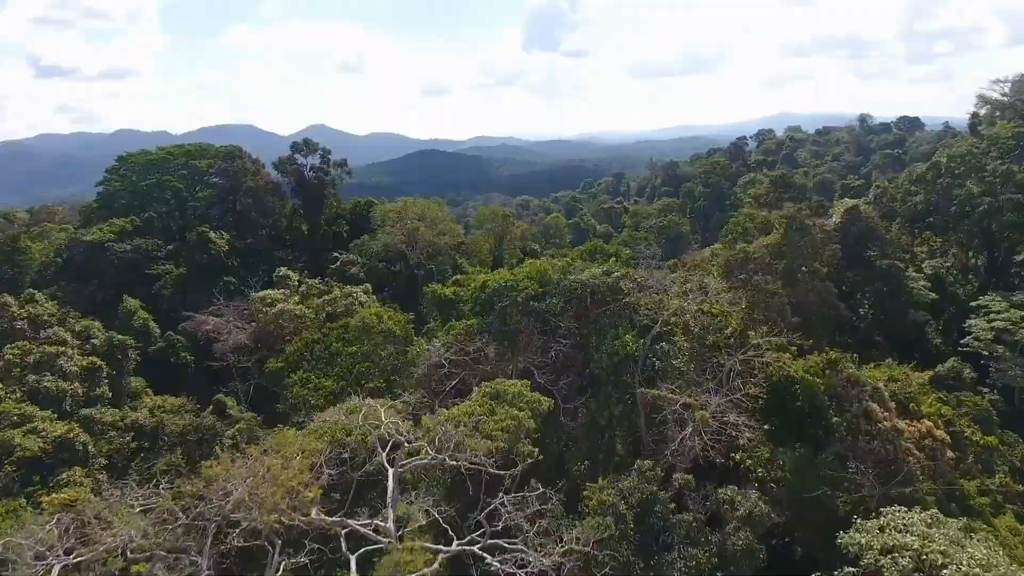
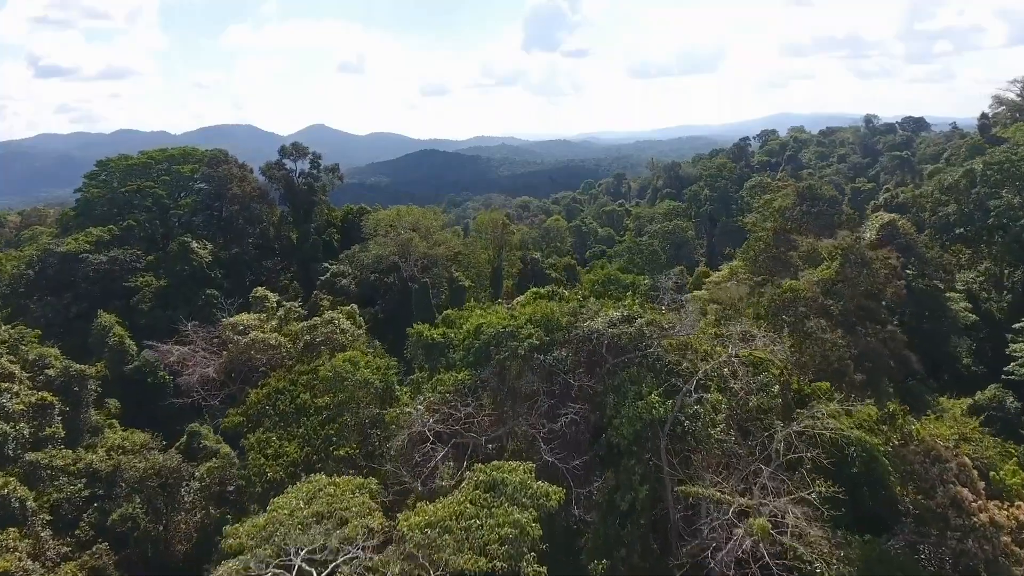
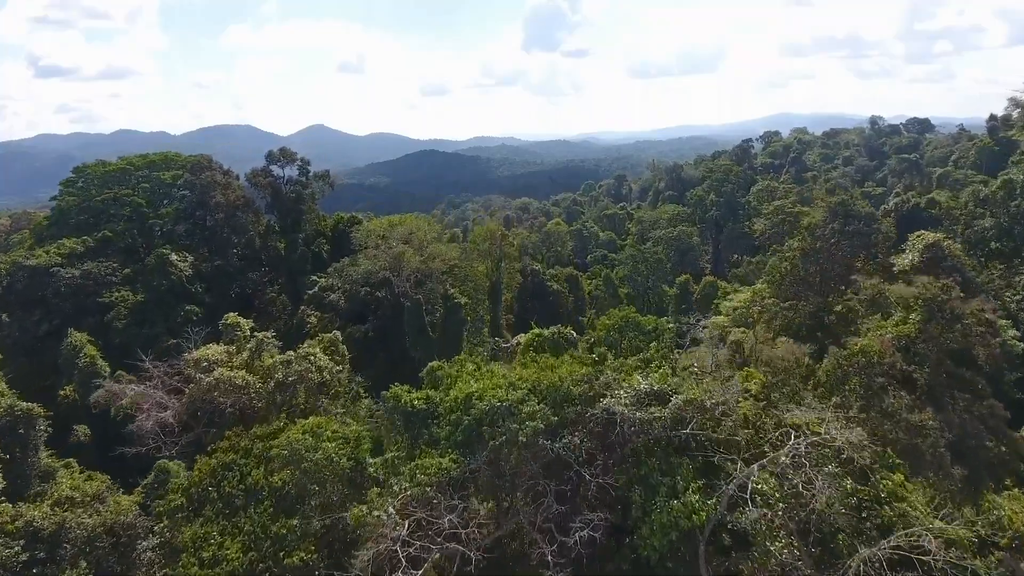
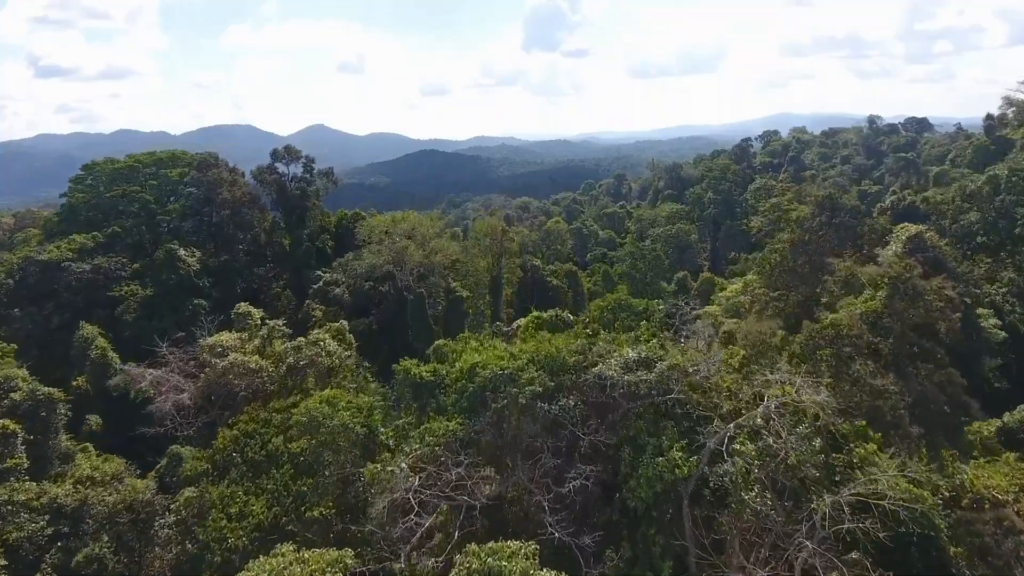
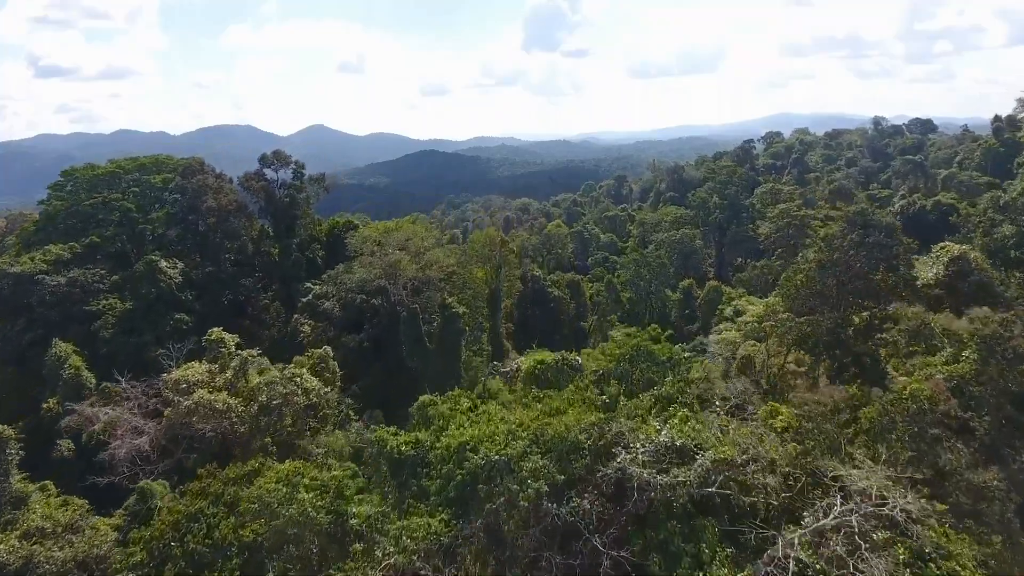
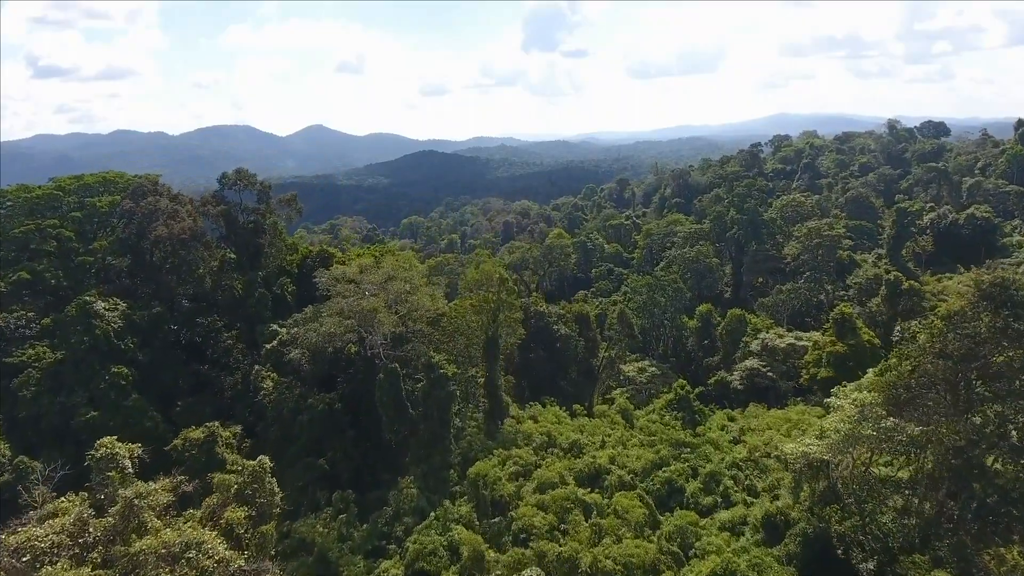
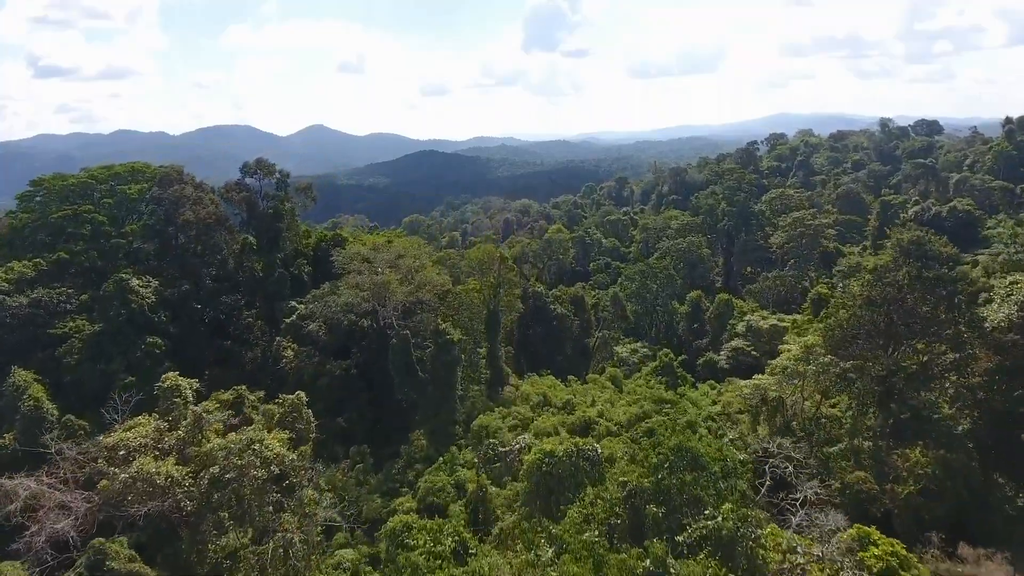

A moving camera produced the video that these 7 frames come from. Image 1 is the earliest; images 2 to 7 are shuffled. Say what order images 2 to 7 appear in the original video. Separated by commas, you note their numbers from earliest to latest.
2, 4, 3, 5, 7, 6
